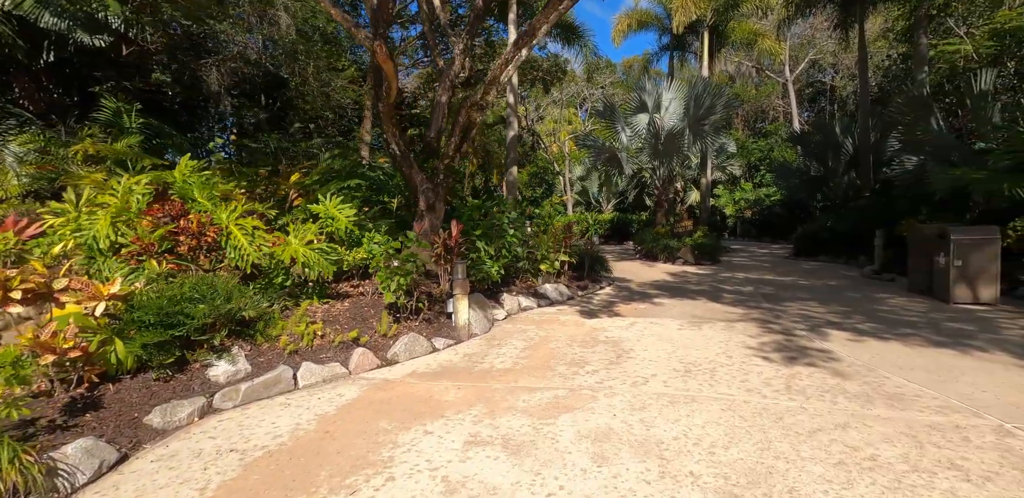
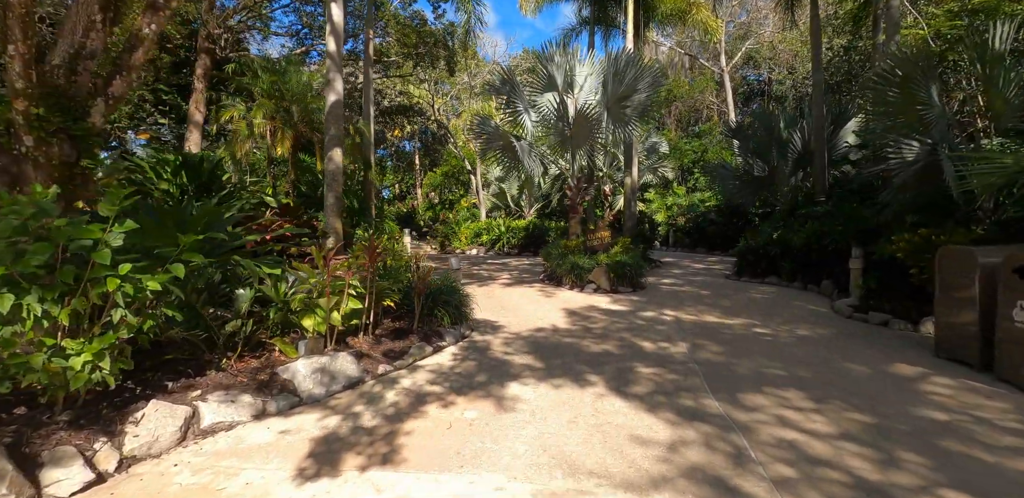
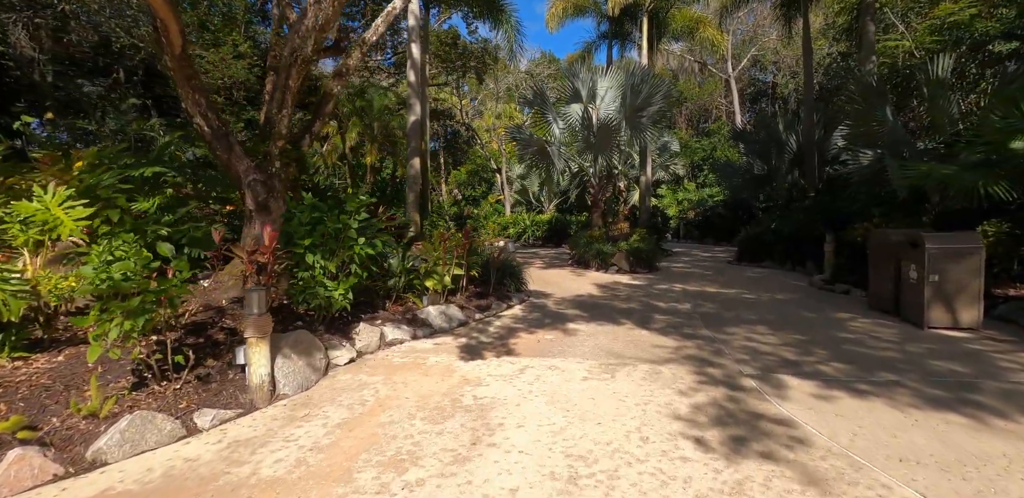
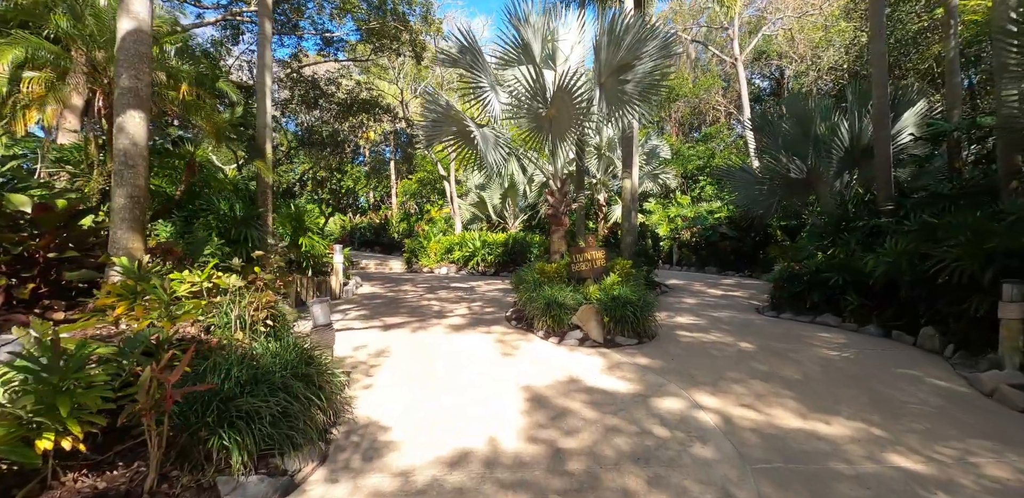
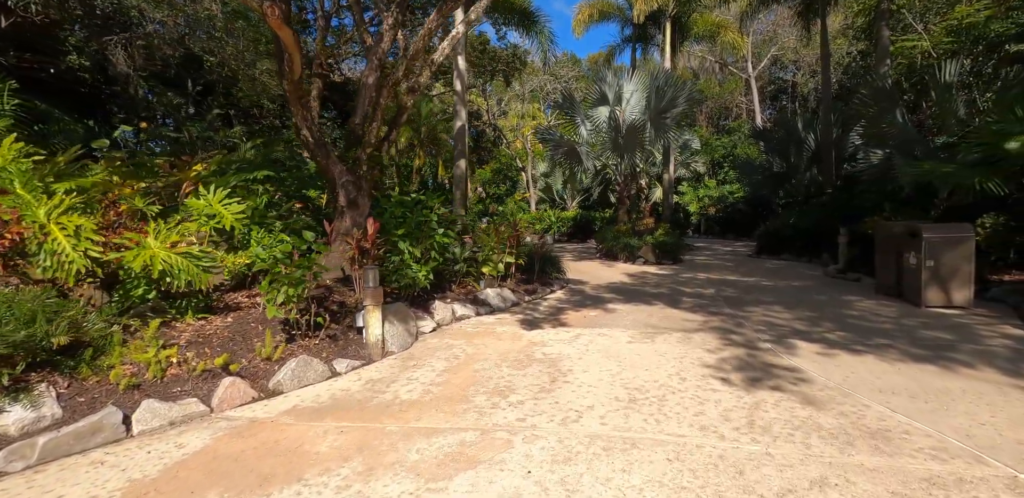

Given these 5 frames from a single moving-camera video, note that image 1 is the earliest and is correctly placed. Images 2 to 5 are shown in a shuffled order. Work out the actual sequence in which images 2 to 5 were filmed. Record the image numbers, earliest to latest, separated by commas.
5, 3, 2, 4
